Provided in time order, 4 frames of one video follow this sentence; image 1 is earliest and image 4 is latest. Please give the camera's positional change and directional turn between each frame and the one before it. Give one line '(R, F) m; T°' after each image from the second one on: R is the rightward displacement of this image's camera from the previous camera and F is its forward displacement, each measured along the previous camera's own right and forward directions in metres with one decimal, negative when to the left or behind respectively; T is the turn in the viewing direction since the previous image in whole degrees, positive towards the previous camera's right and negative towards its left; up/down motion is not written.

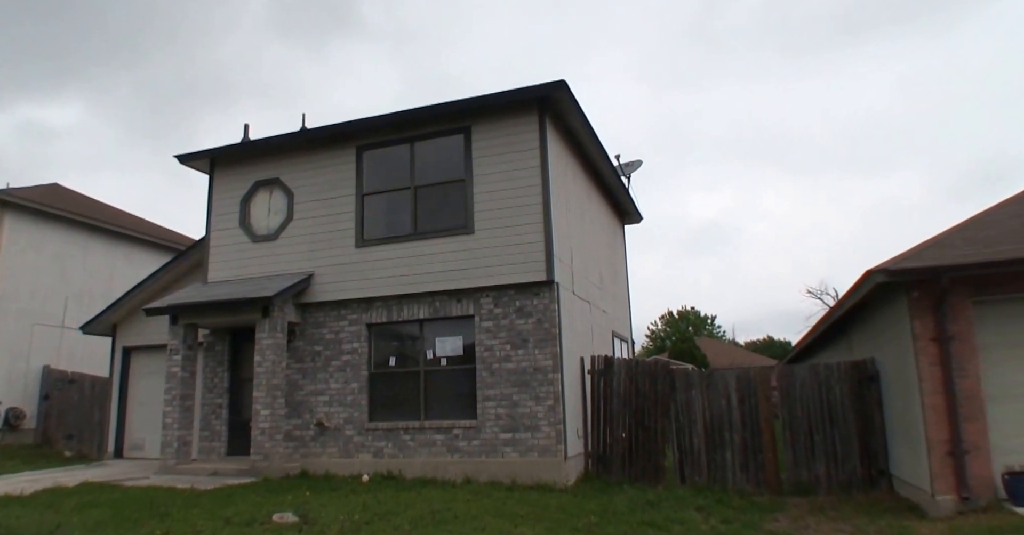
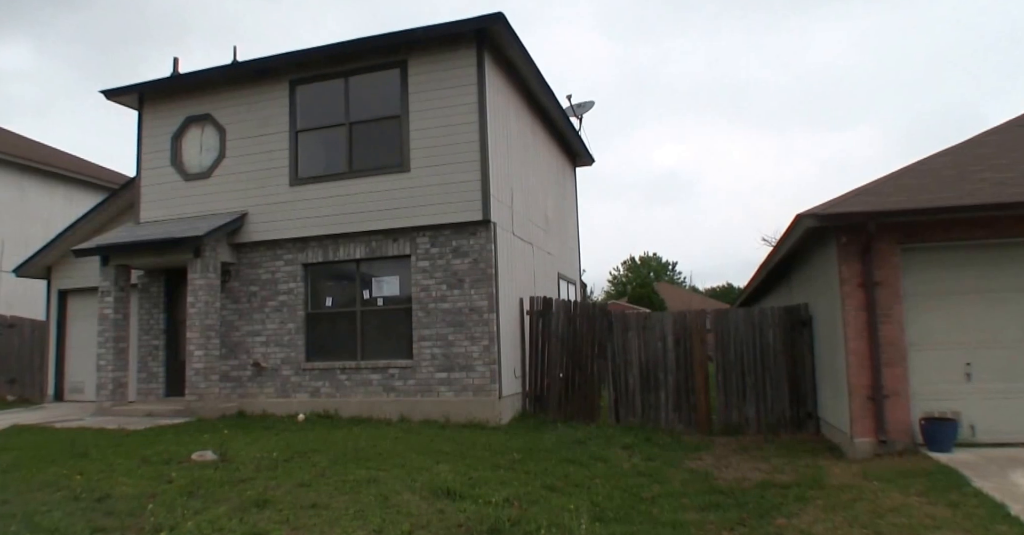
(+0.6, +0.1) m; +2°
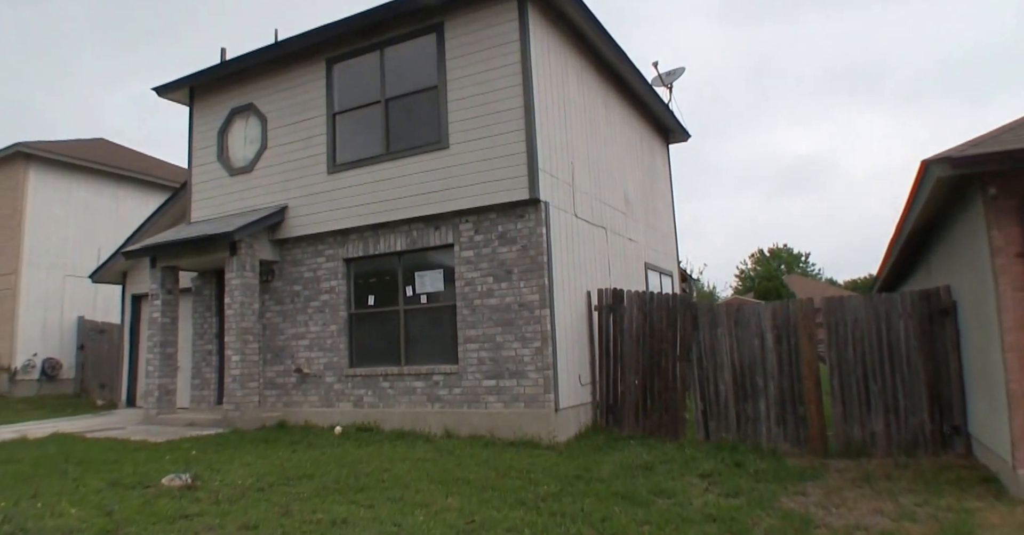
(+0.8, +1.6) m; -11°
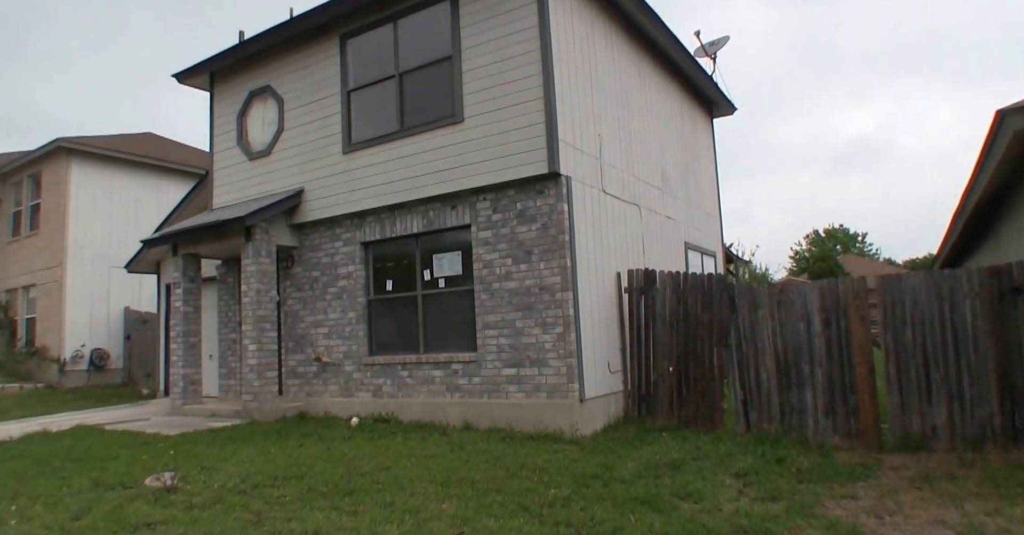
(+0.4, +0.6) m; -5°
